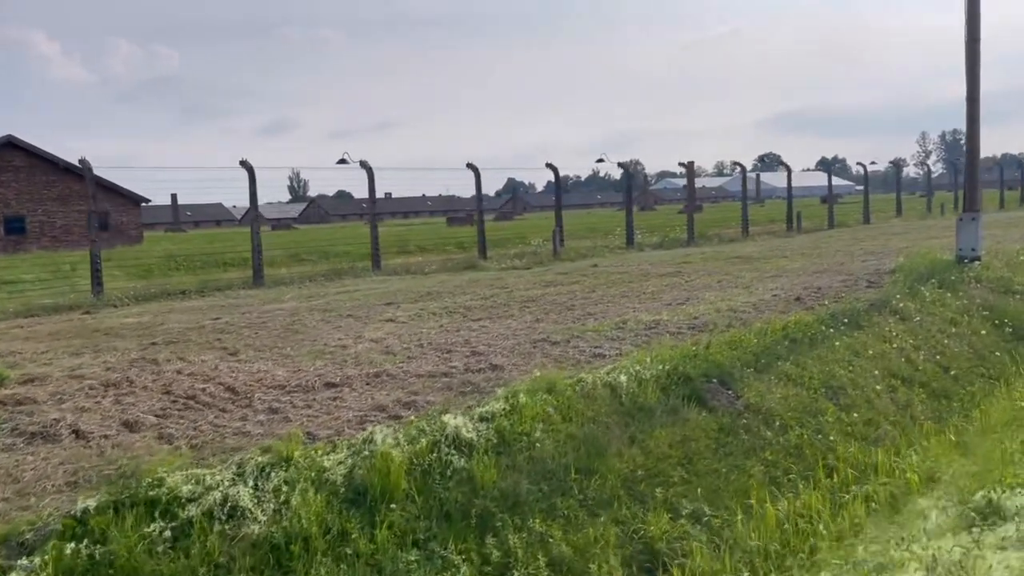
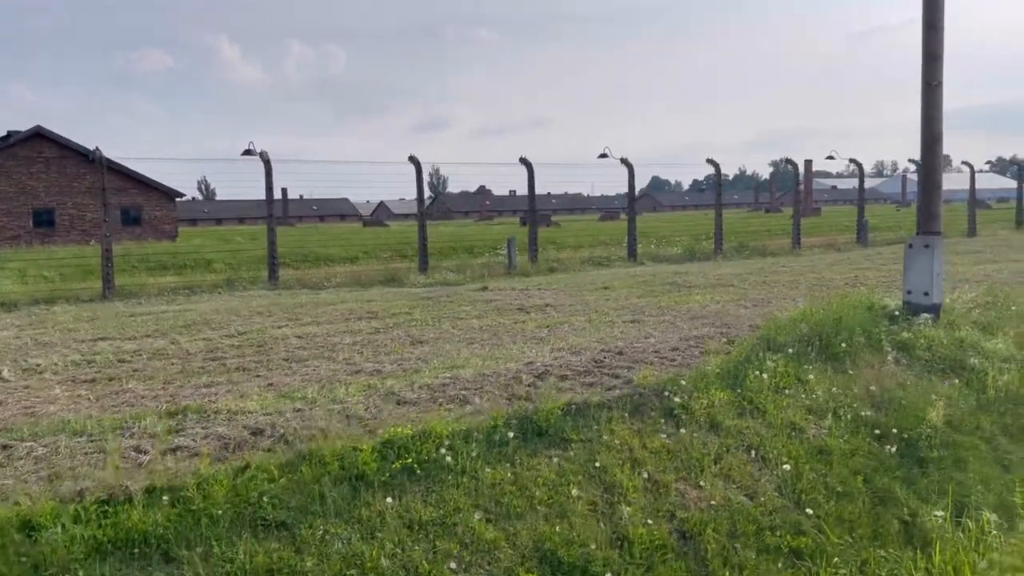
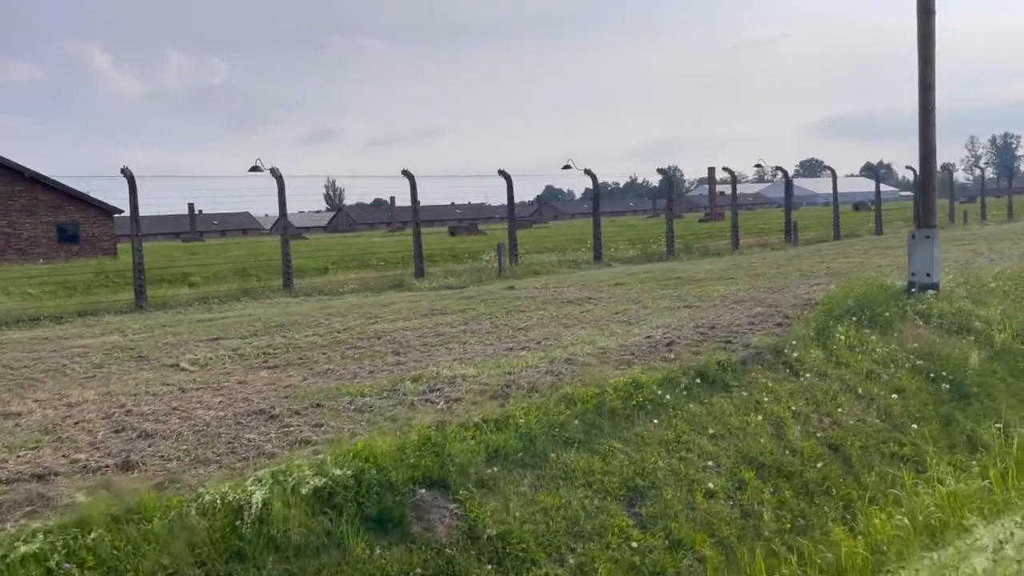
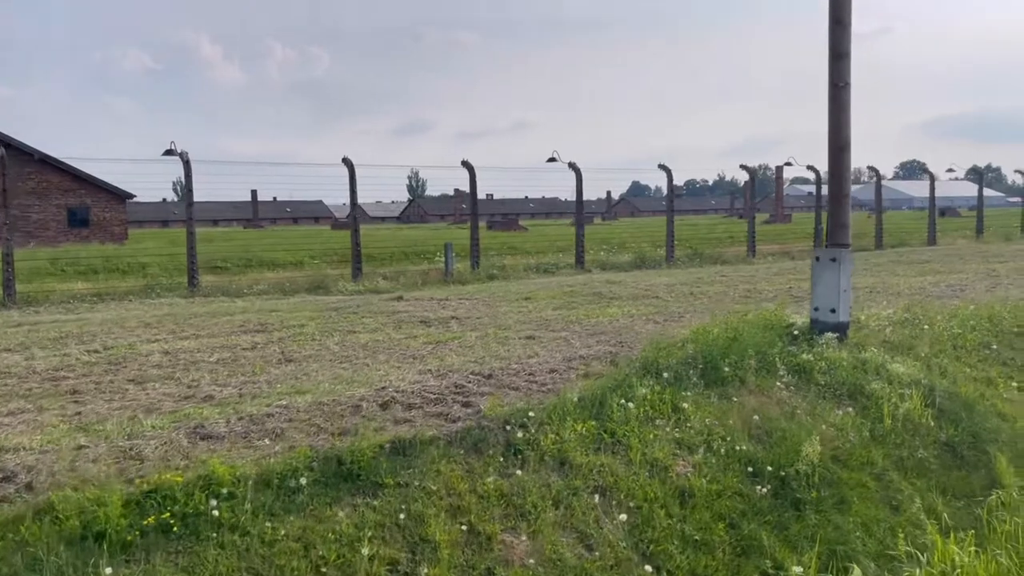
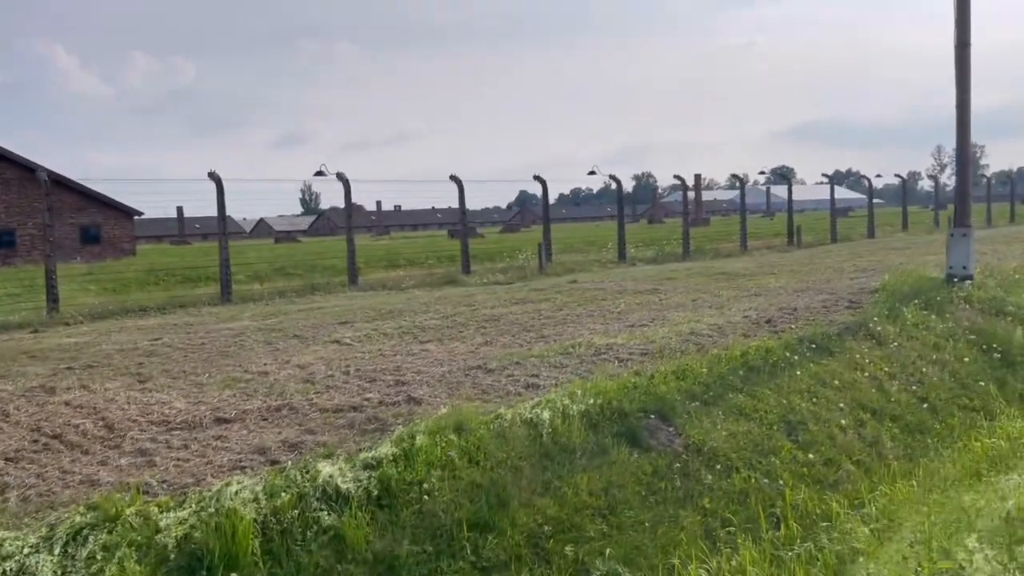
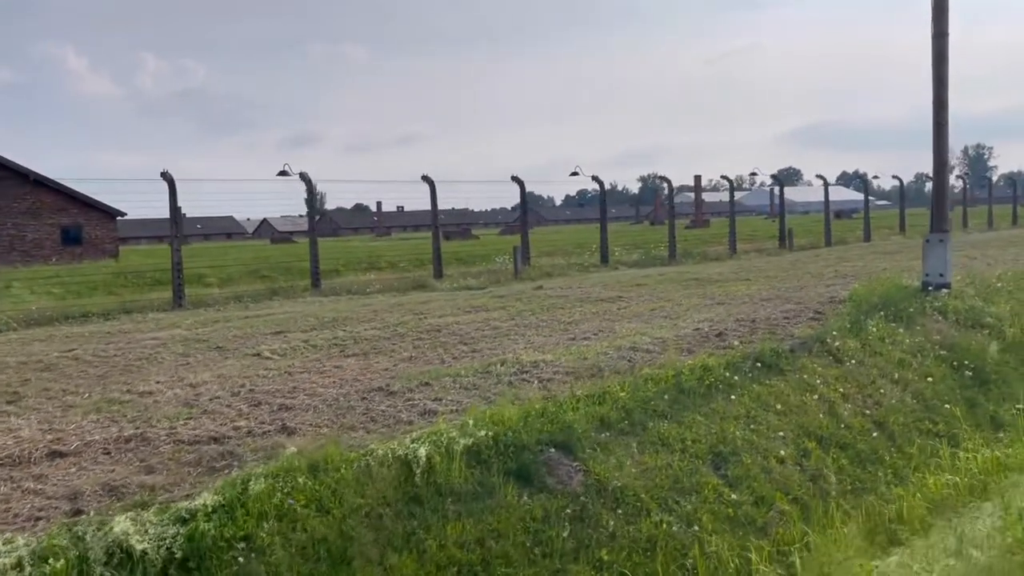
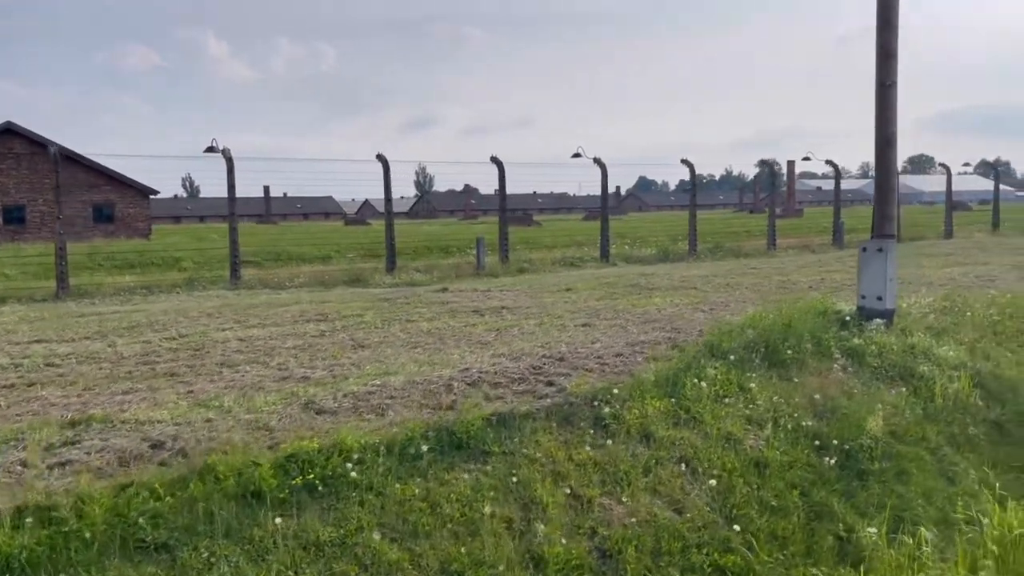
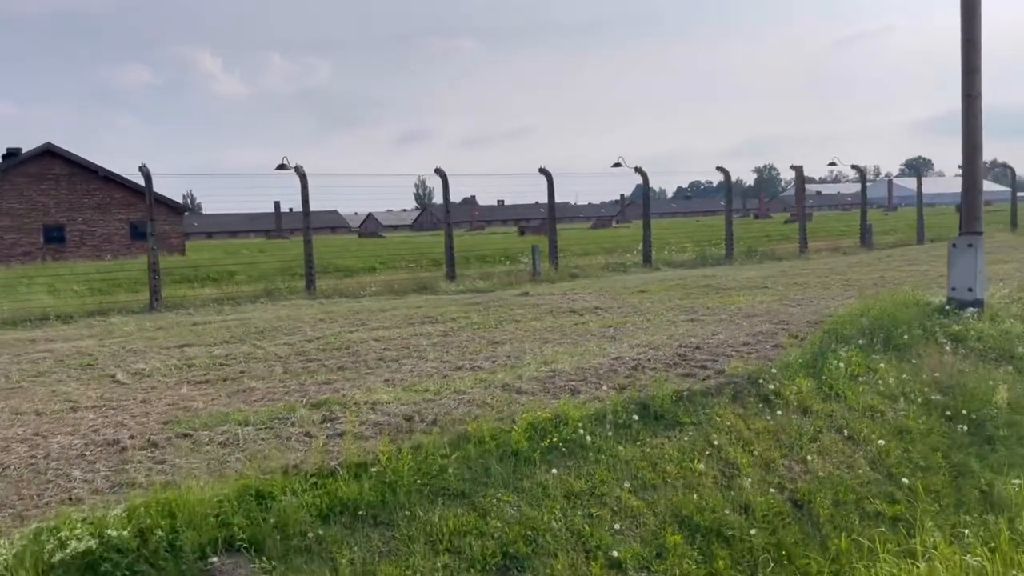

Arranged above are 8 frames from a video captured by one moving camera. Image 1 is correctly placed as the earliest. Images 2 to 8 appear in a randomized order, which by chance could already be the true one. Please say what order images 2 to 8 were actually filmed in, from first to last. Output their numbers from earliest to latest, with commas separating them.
5, 6, 3, 8, 2, 7, 4
